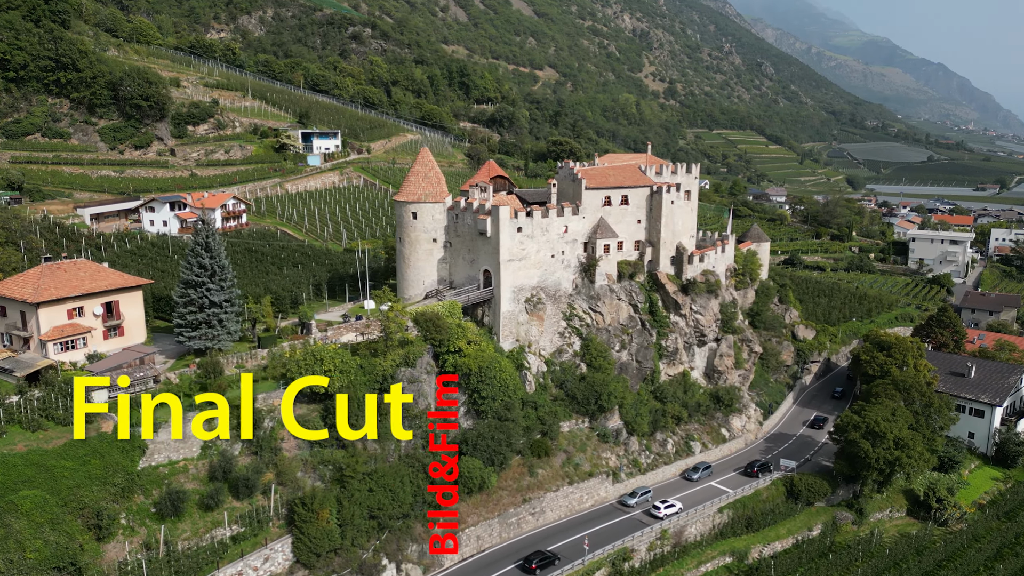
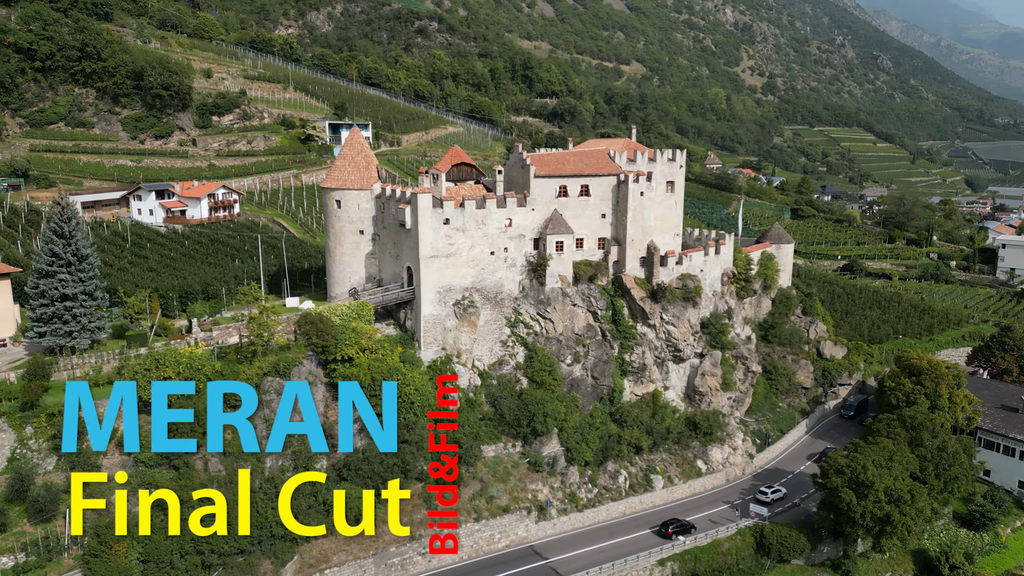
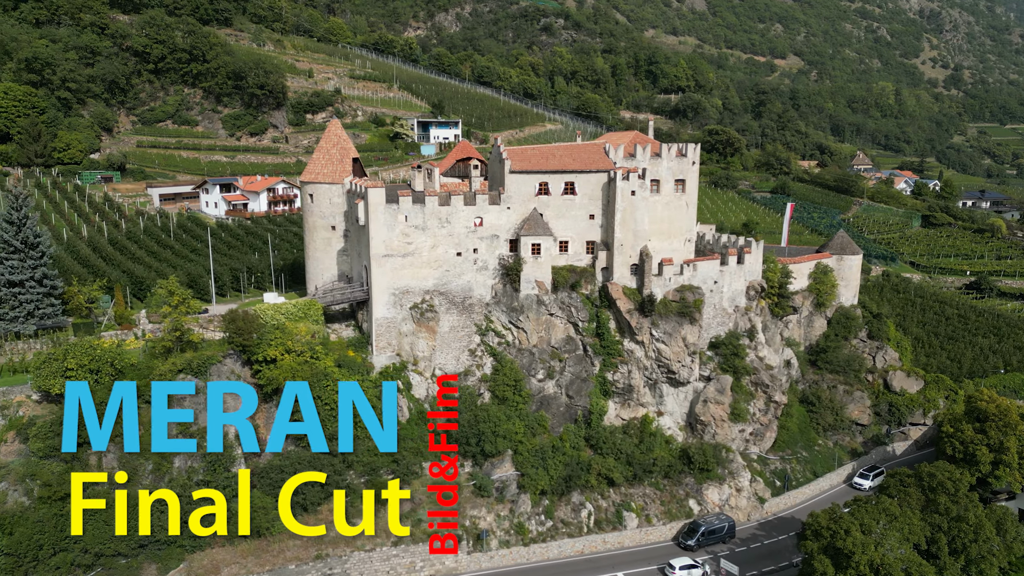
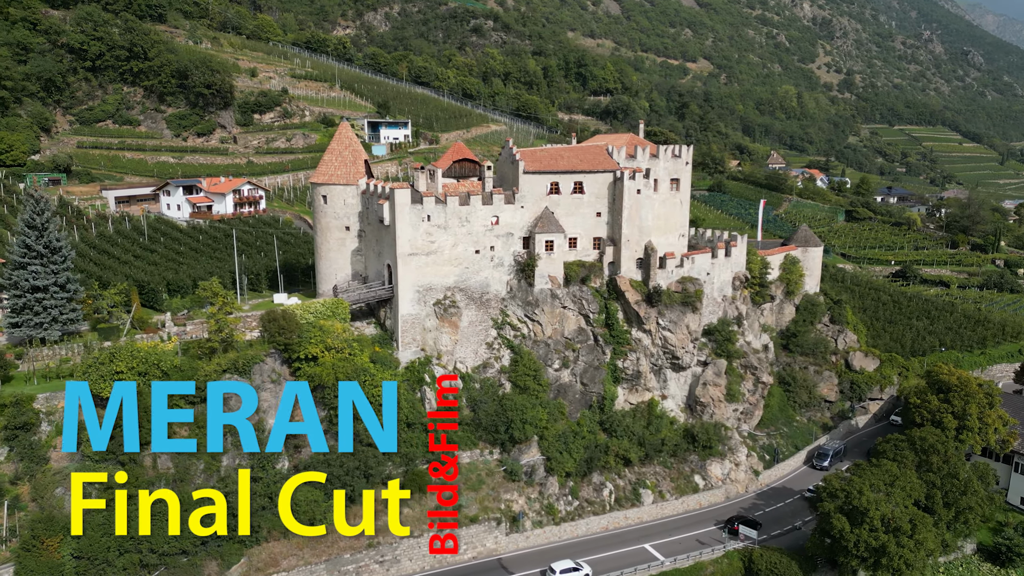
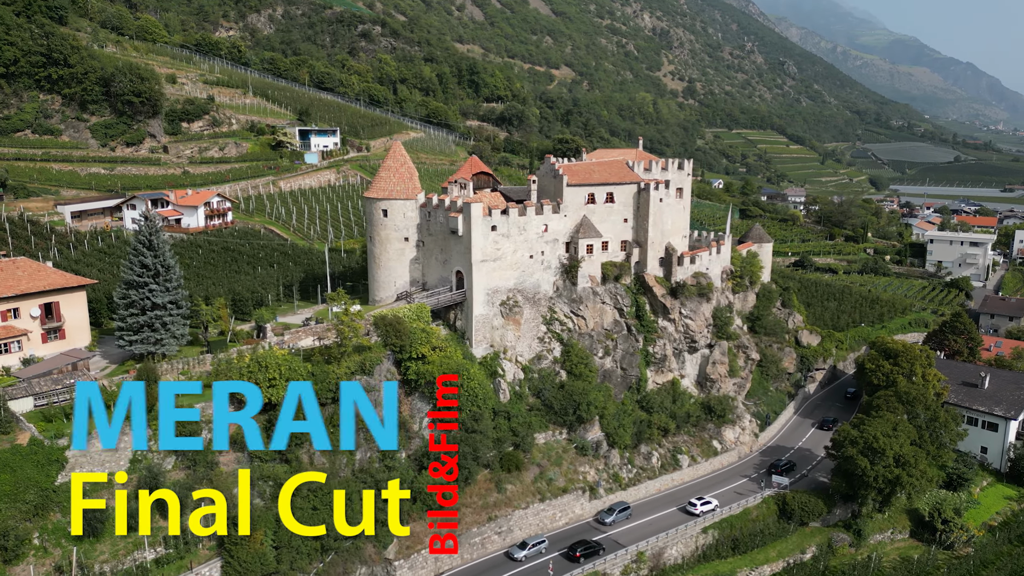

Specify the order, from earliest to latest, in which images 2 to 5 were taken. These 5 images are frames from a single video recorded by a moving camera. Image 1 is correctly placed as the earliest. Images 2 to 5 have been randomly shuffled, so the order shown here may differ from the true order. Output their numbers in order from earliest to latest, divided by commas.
5, 2, 4, 3
